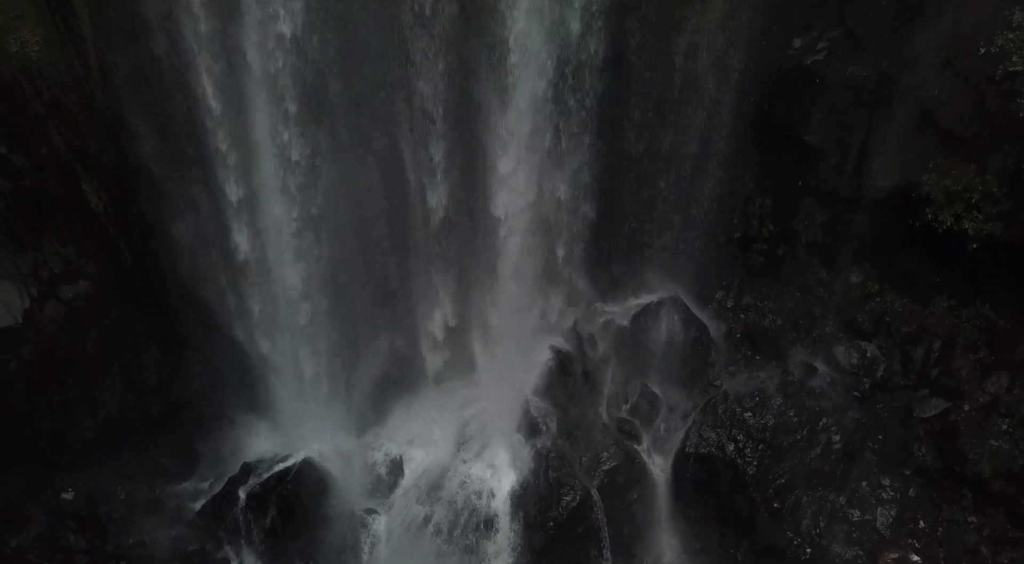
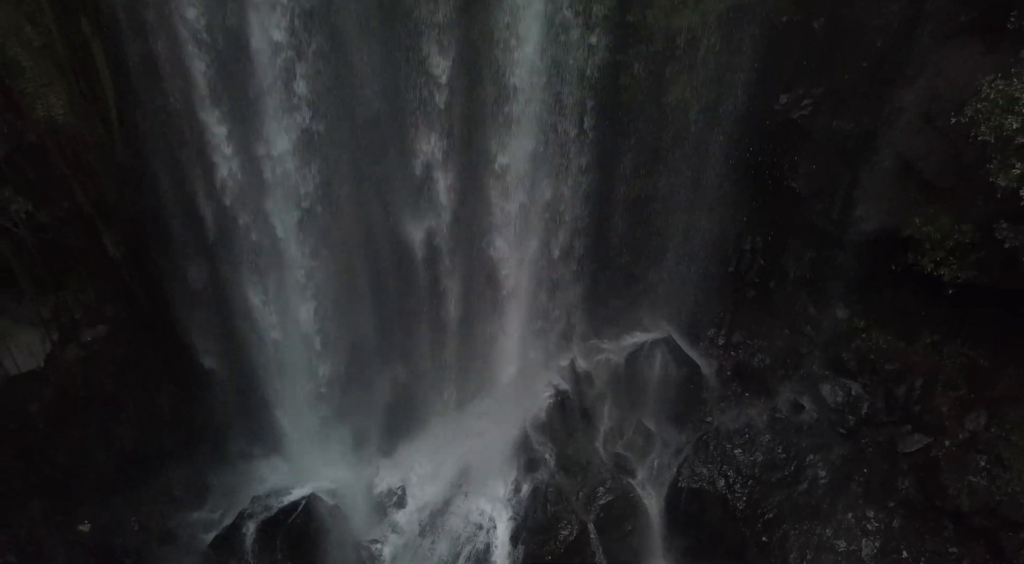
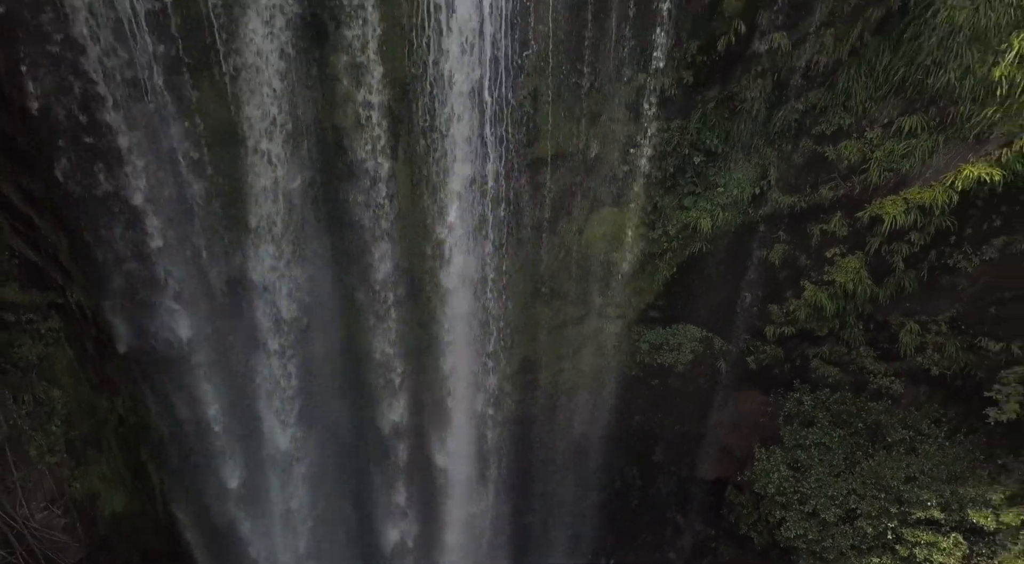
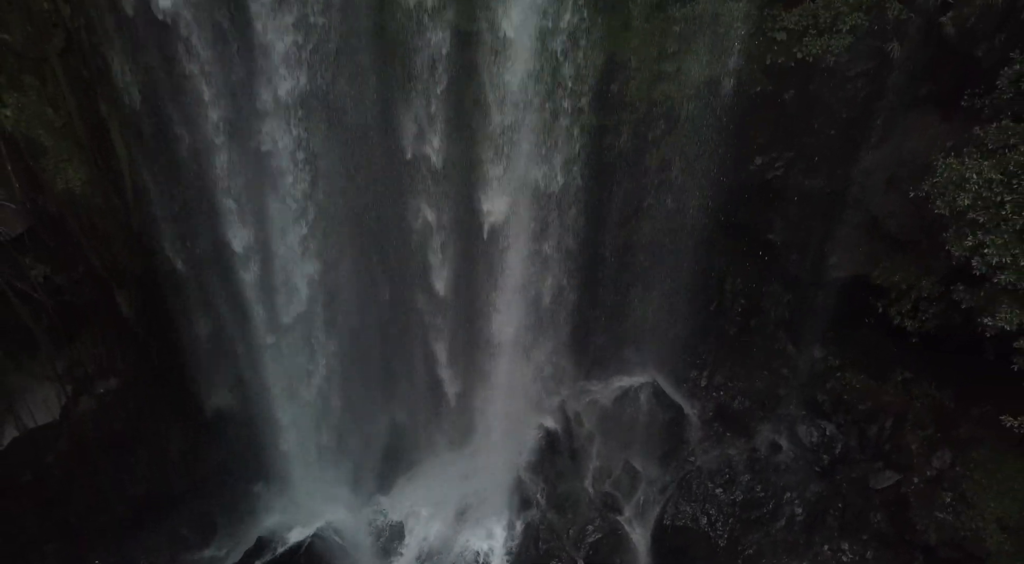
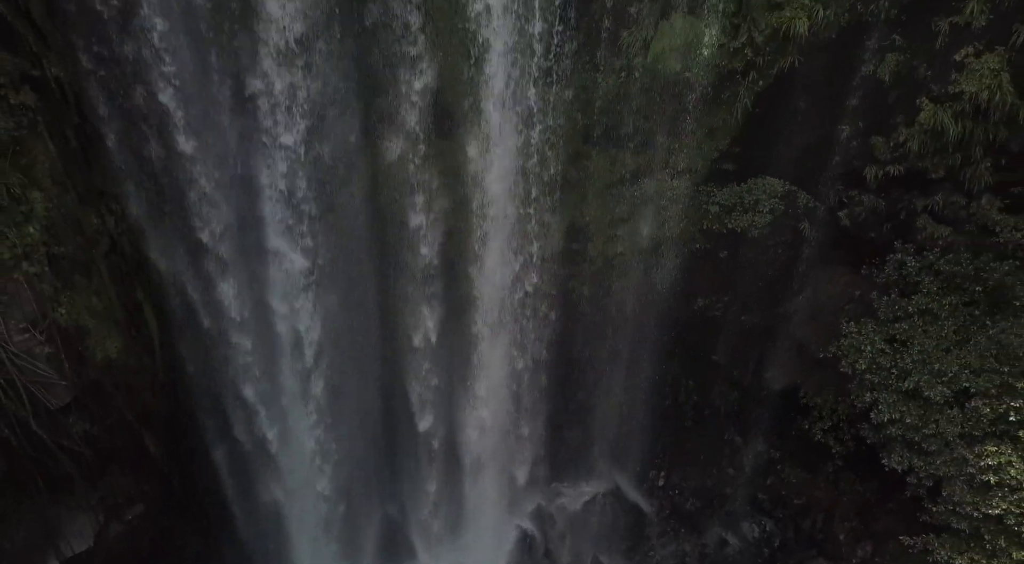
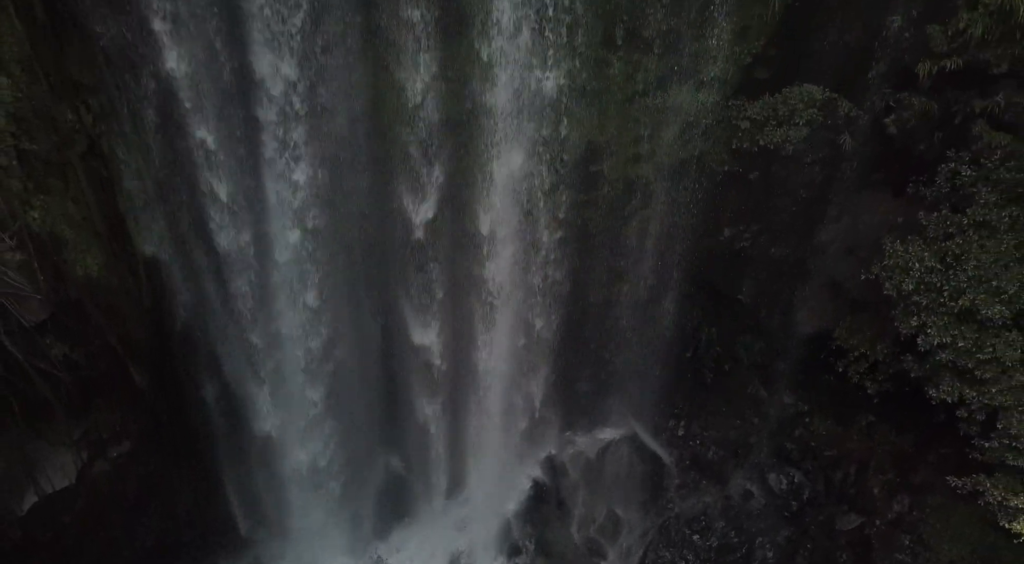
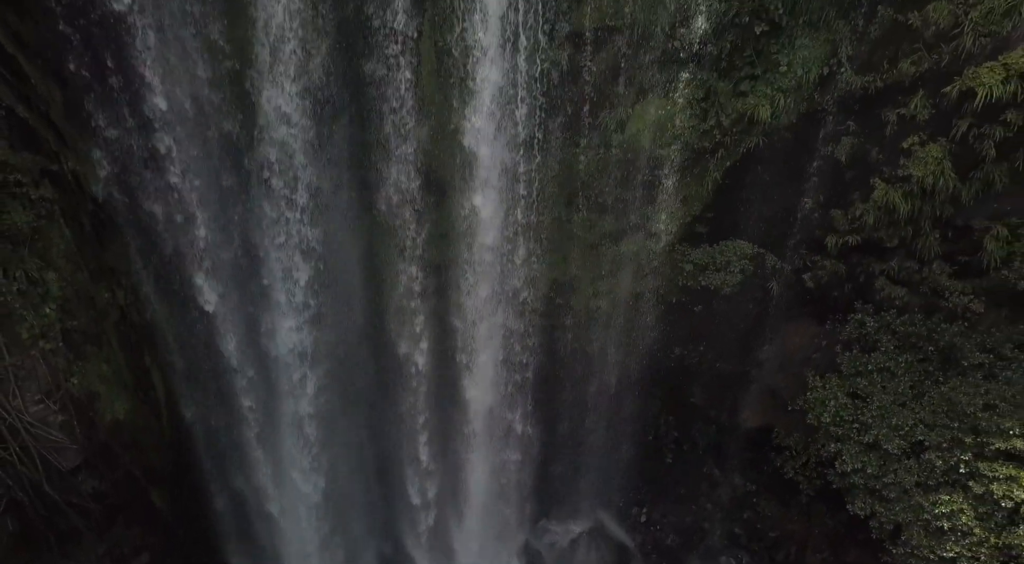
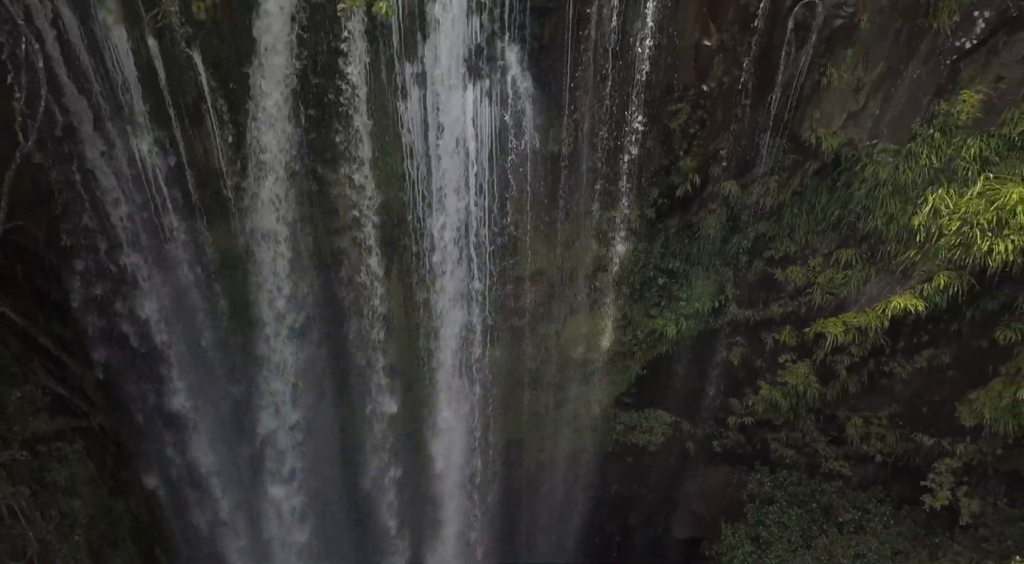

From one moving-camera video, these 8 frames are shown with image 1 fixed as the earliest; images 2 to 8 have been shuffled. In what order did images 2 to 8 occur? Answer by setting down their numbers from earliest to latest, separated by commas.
2, 4, 6, 5, 7, 3, 8
